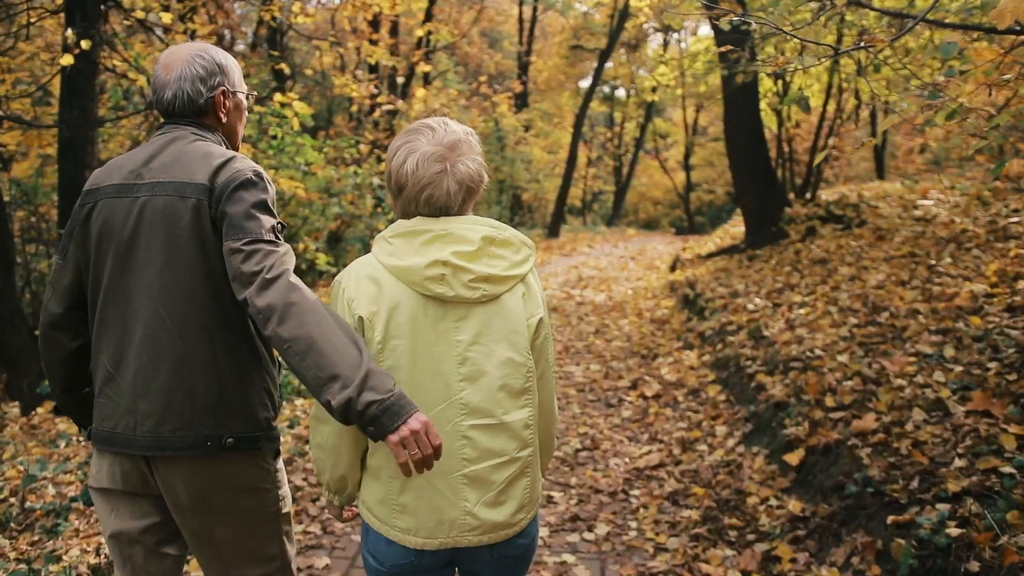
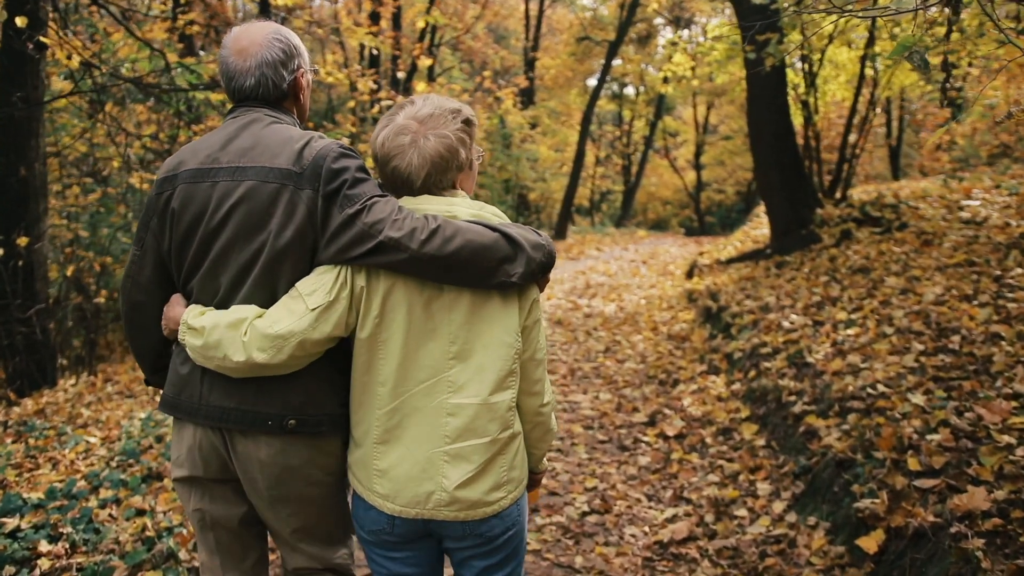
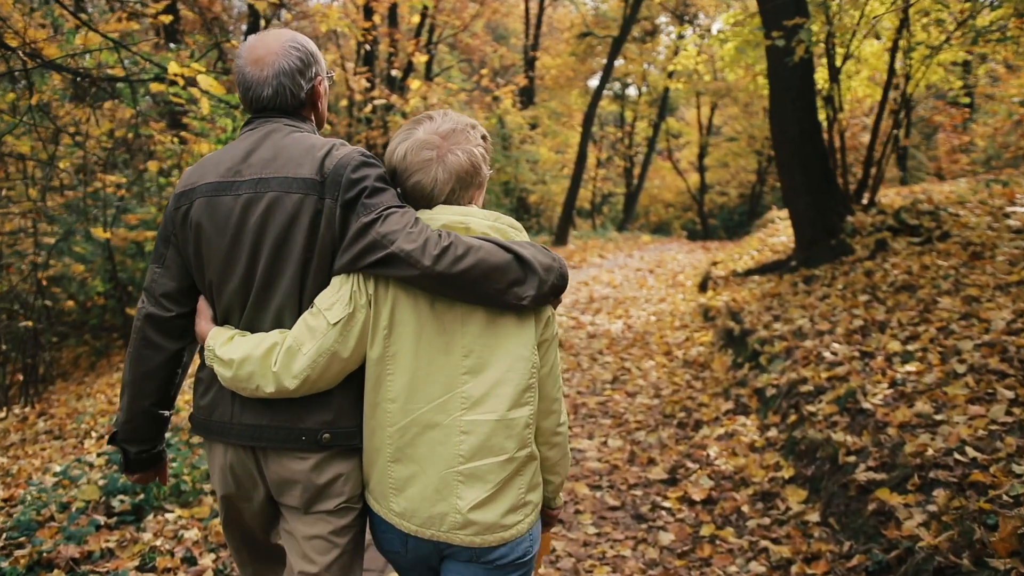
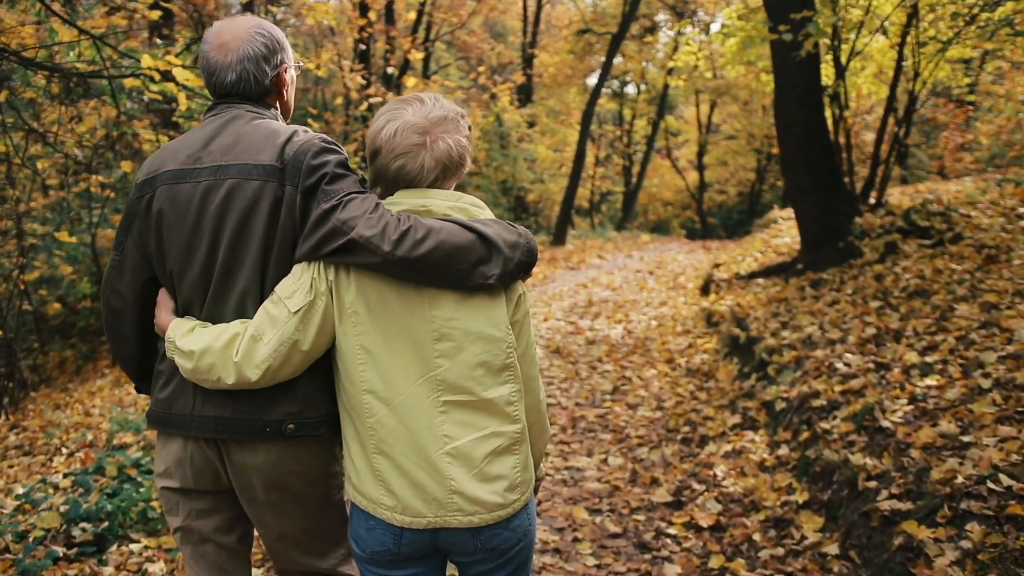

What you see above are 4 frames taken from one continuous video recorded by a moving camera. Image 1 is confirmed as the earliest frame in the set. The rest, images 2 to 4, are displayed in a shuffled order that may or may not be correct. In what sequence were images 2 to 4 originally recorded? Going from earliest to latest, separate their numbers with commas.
2, 3, 4
